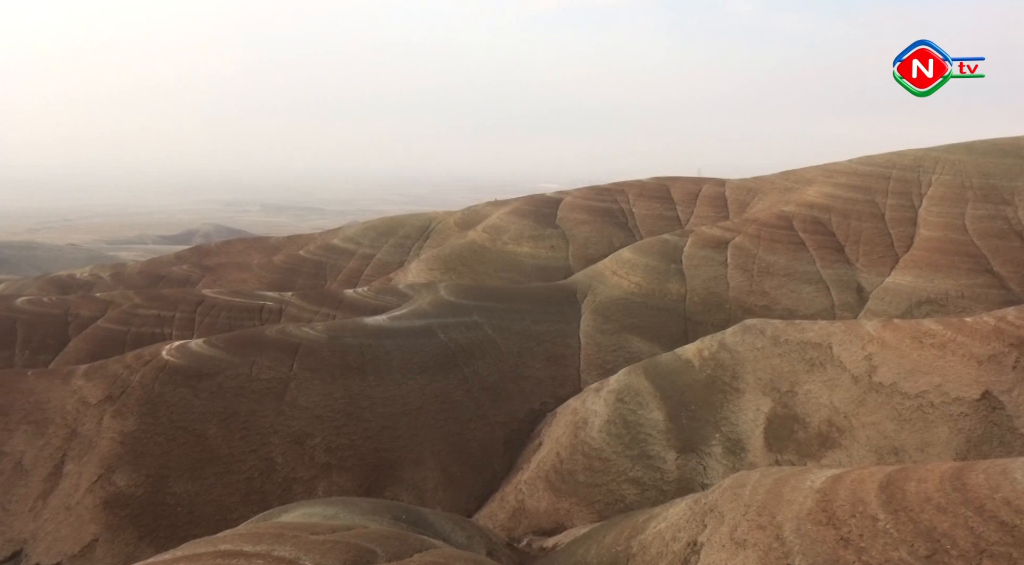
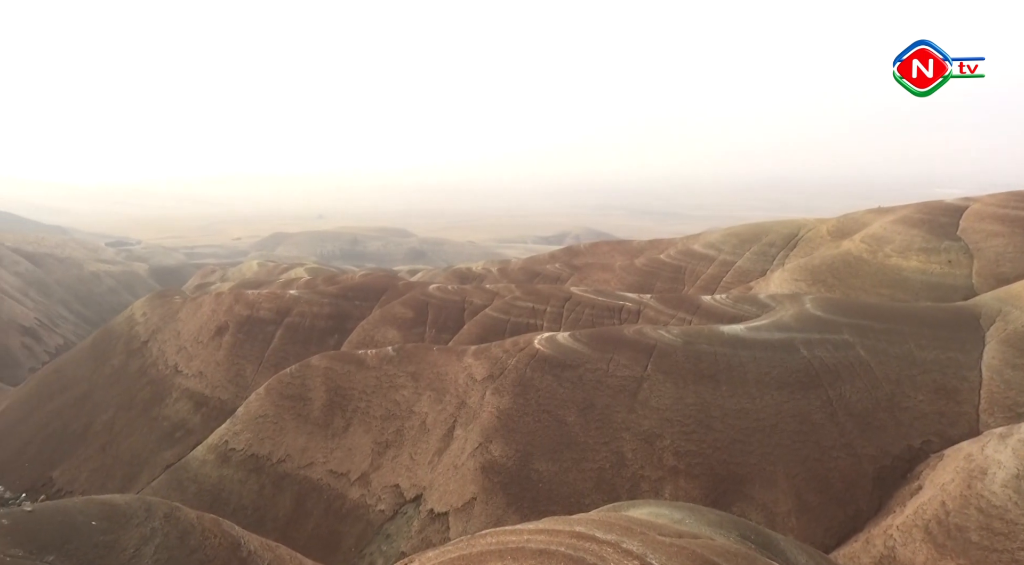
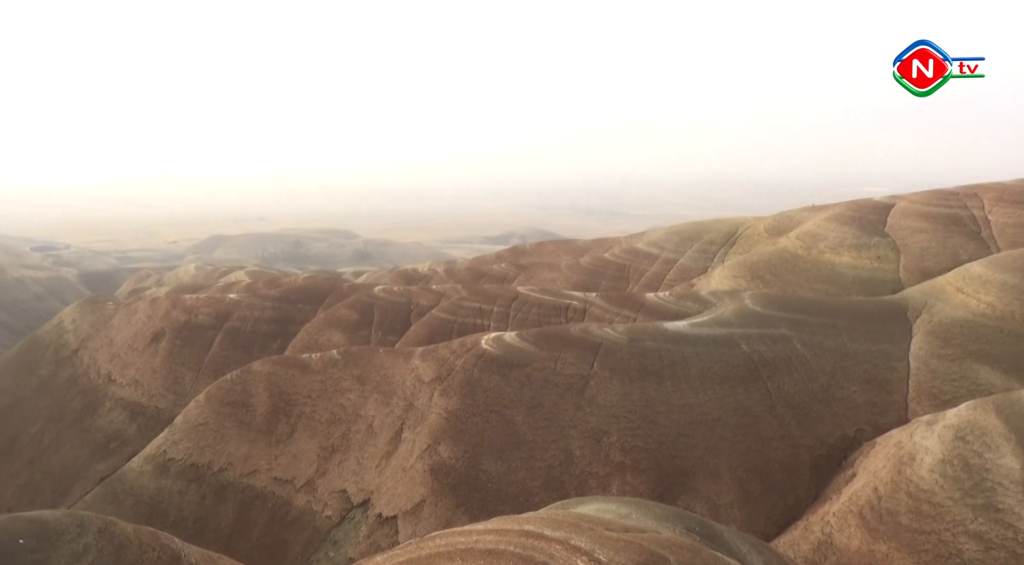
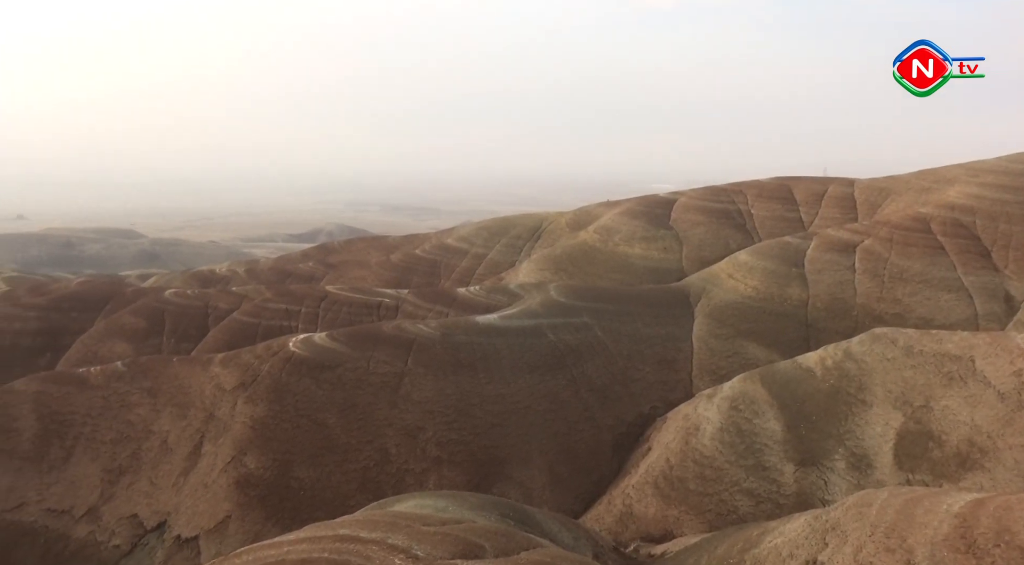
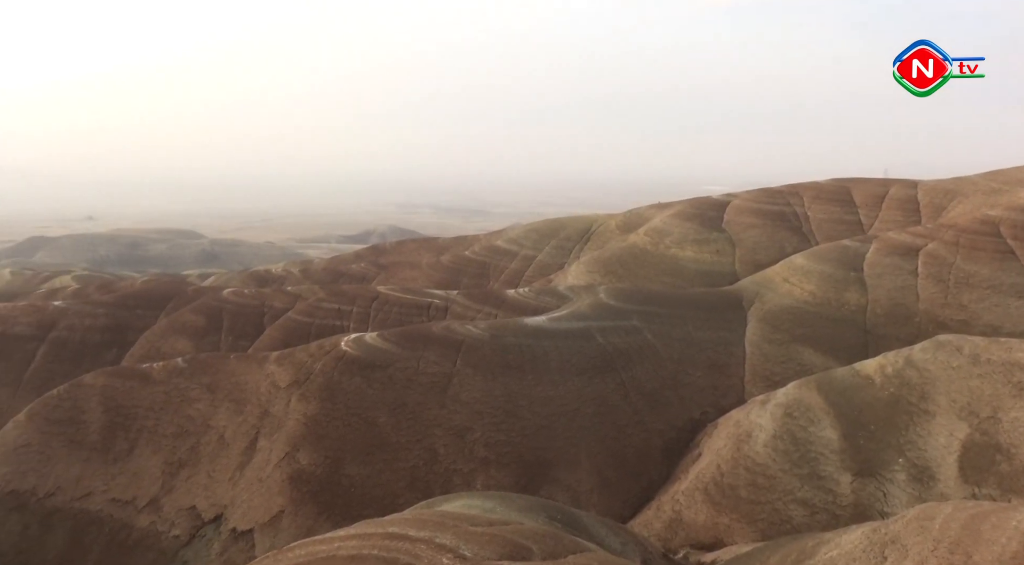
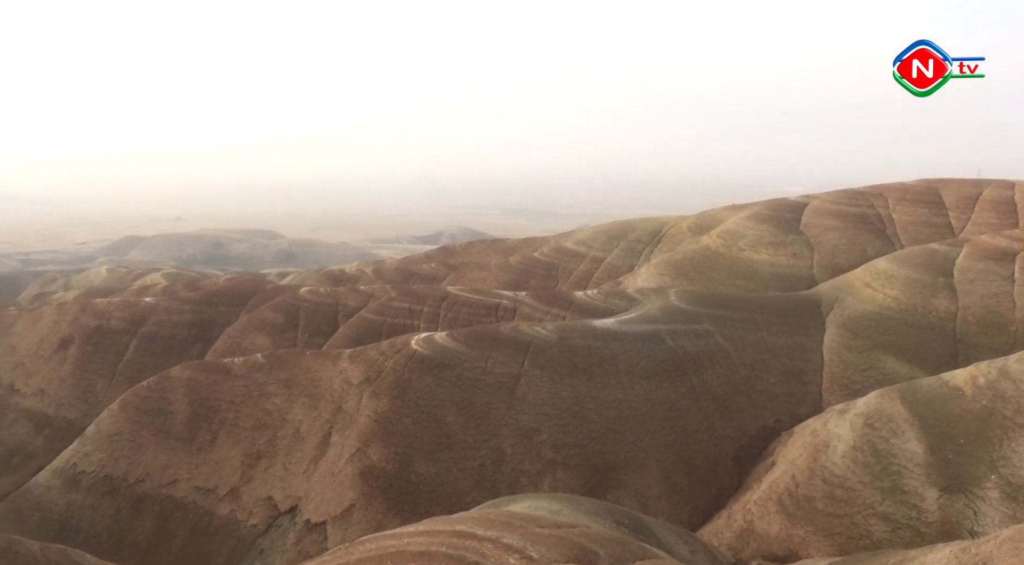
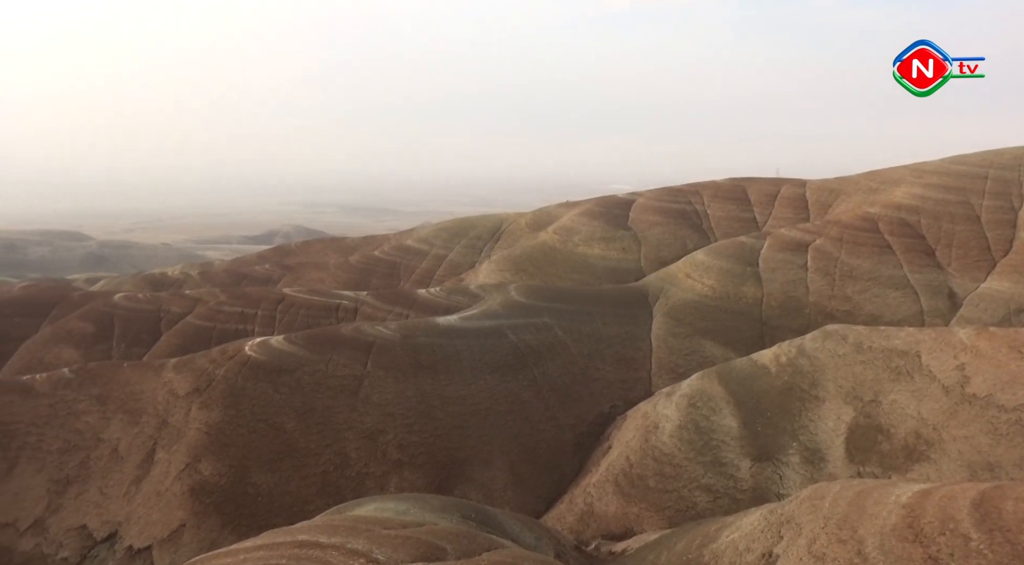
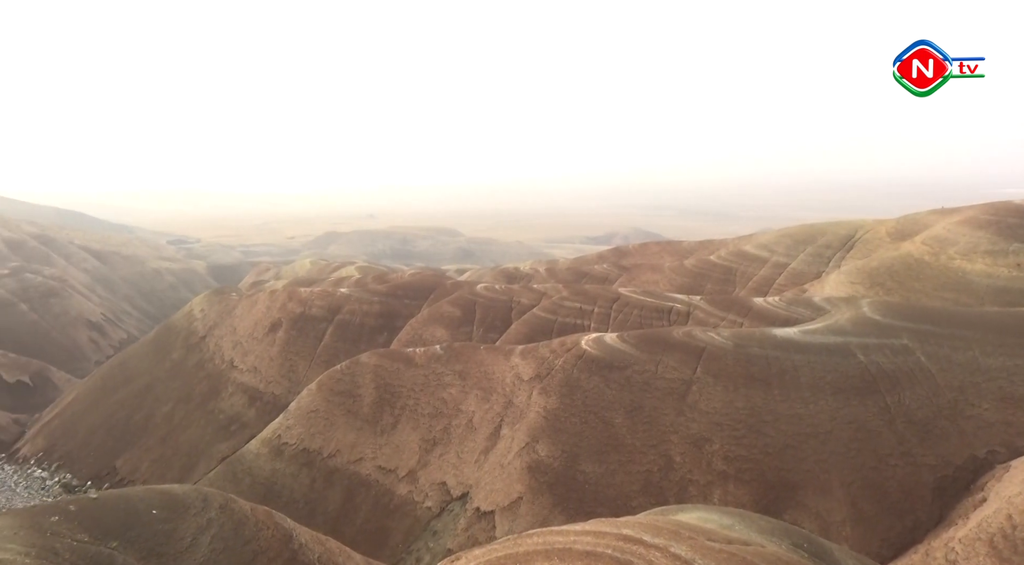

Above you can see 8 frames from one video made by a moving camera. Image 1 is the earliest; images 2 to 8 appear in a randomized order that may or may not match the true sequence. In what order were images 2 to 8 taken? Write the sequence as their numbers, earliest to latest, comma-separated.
7, 4, 5, 6, 3, 2, 8
